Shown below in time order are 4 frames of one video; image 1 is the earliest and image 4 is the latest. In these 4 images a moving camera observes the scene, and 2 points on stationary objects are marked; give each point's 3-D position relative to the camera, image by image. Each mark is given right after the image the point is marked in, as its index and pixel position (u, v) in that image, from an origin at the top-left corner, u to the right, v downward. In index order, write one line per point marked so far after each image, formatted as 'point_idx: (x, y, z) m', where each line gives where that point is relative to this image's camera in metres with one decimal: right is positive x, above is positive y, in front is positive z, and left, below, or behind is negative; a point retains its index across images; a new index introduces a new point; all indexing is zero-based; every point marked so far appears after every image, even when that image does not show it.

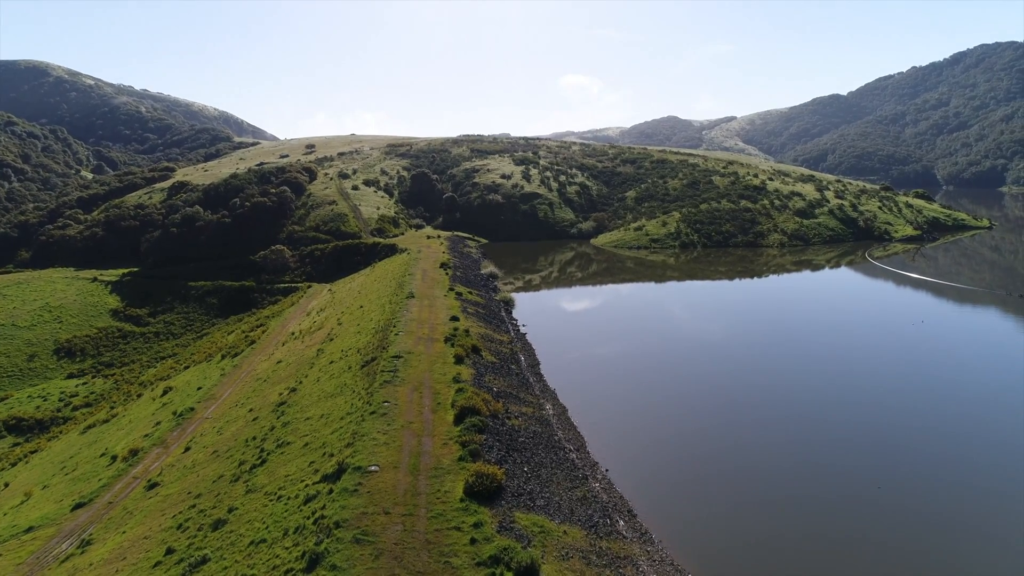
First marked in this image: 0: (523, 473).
0: (+0.4, -7.0, +19.2) m
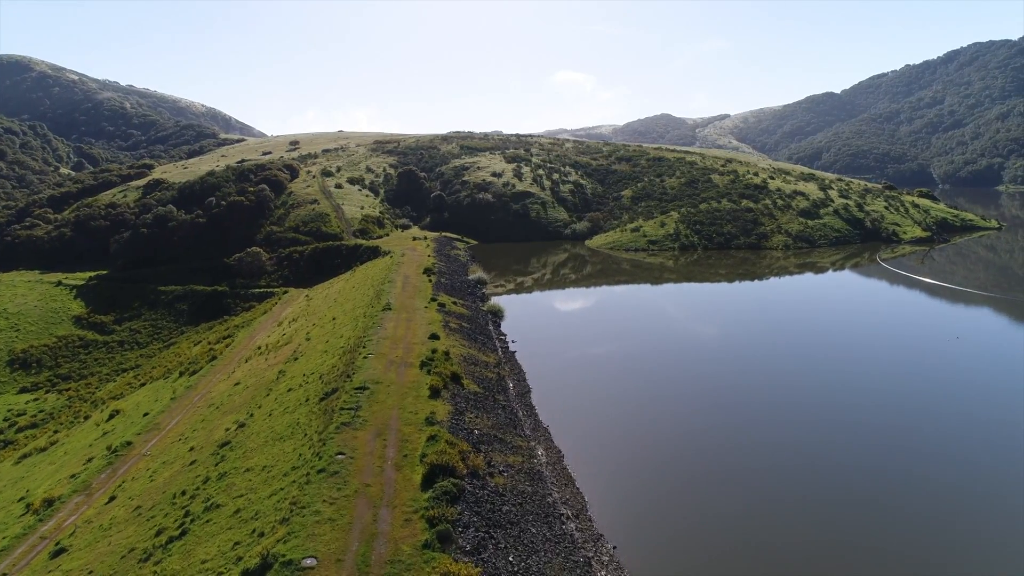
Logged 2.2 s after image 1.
0: (-0.1, -7.9, +14.8) m
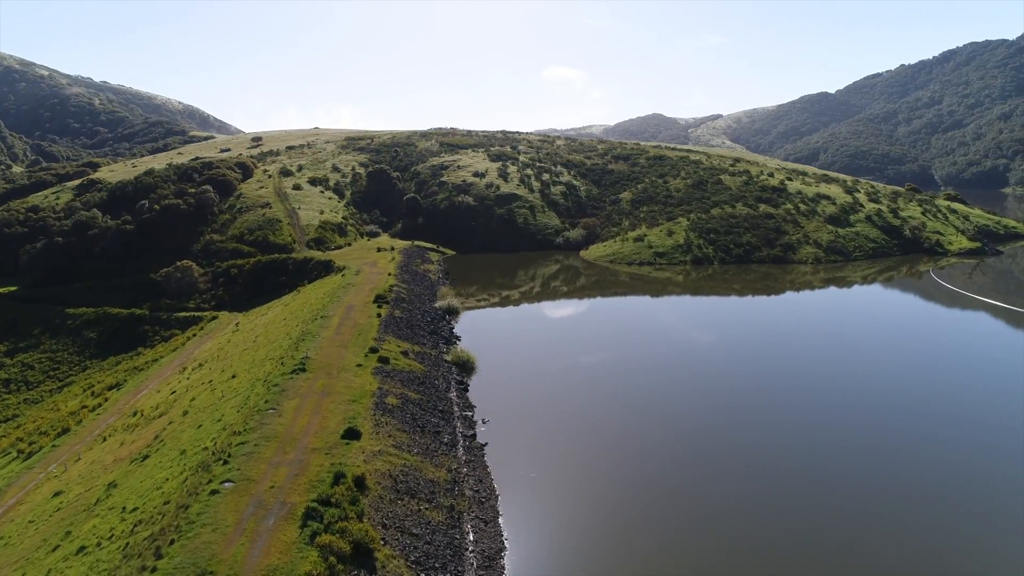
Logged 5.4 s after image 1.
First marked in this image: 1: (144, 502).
0: (-1.1, -10.4, +2.5) m
1: (-12.9, -7.5, +18.0) m
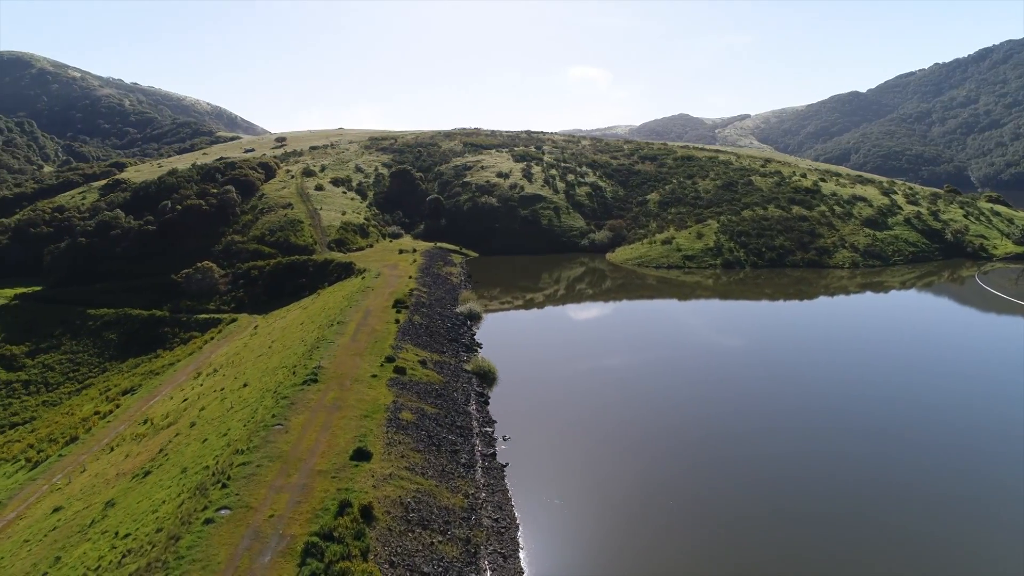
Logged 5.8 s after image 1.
0: (-0.3, -10.6, +1.6) m
1: (-11.5, -7.6, +17.5) m
